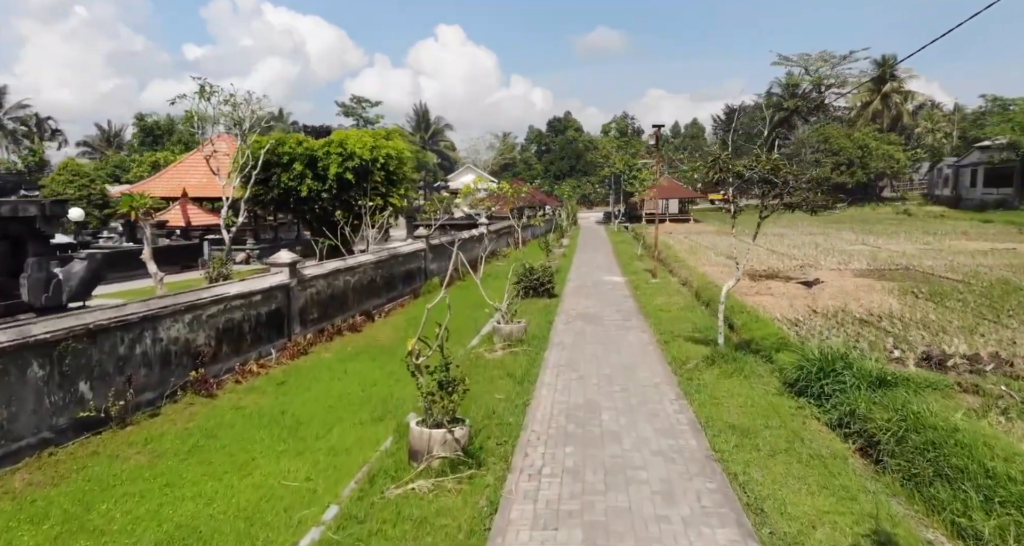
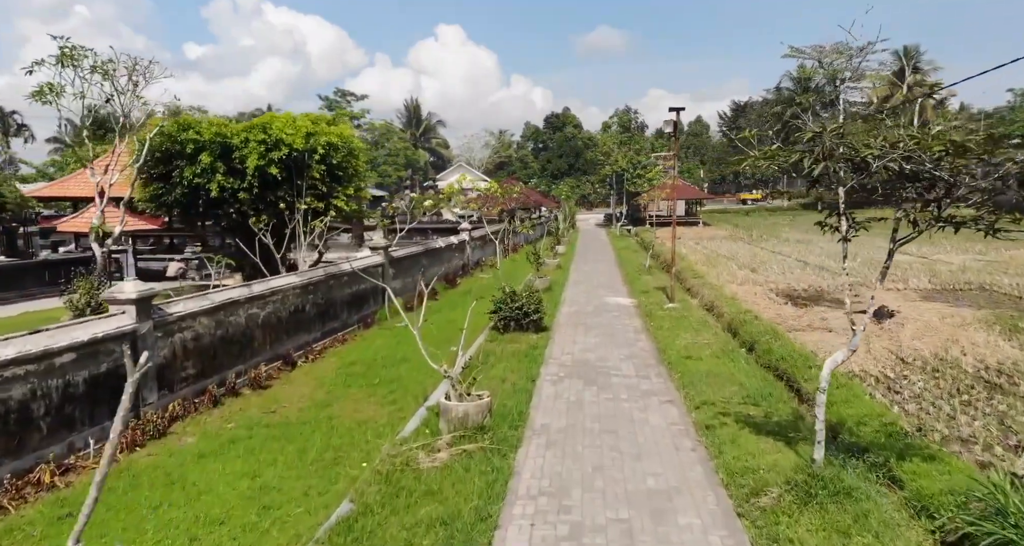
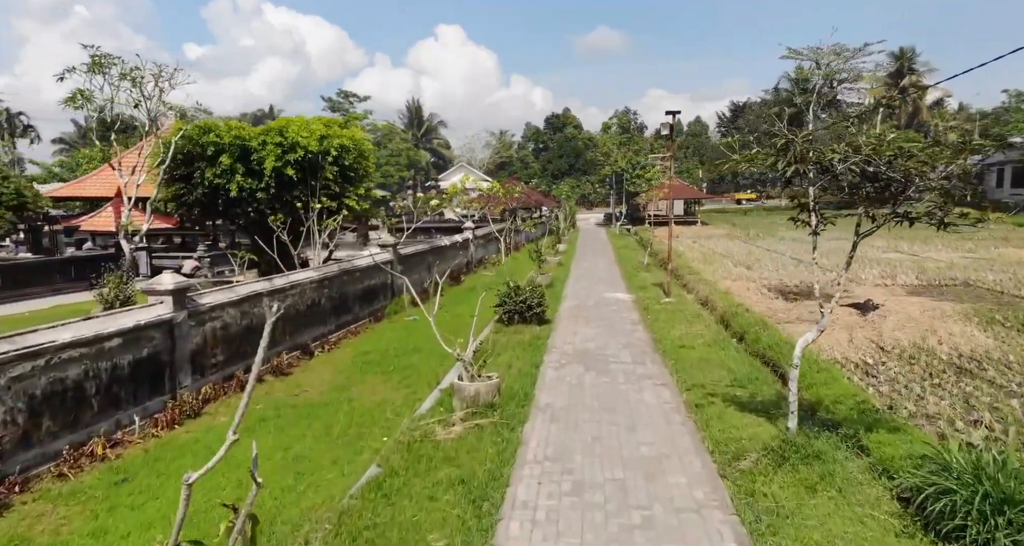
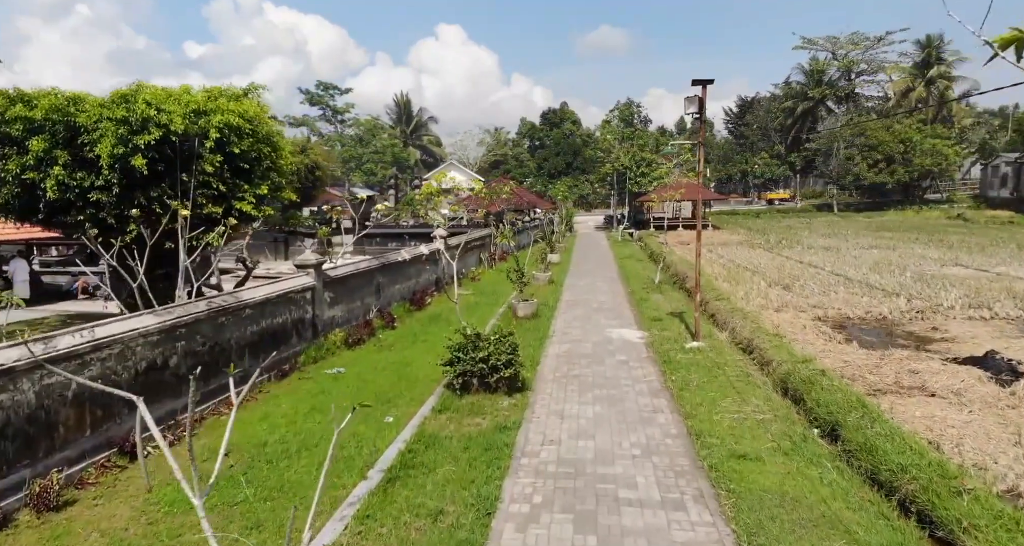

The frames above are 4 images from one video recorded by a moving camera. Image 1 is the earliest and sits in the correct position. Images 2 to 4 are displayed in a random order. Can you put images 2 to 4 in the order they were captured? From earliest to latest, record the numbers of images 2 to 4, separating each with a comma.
3, 2, 4
